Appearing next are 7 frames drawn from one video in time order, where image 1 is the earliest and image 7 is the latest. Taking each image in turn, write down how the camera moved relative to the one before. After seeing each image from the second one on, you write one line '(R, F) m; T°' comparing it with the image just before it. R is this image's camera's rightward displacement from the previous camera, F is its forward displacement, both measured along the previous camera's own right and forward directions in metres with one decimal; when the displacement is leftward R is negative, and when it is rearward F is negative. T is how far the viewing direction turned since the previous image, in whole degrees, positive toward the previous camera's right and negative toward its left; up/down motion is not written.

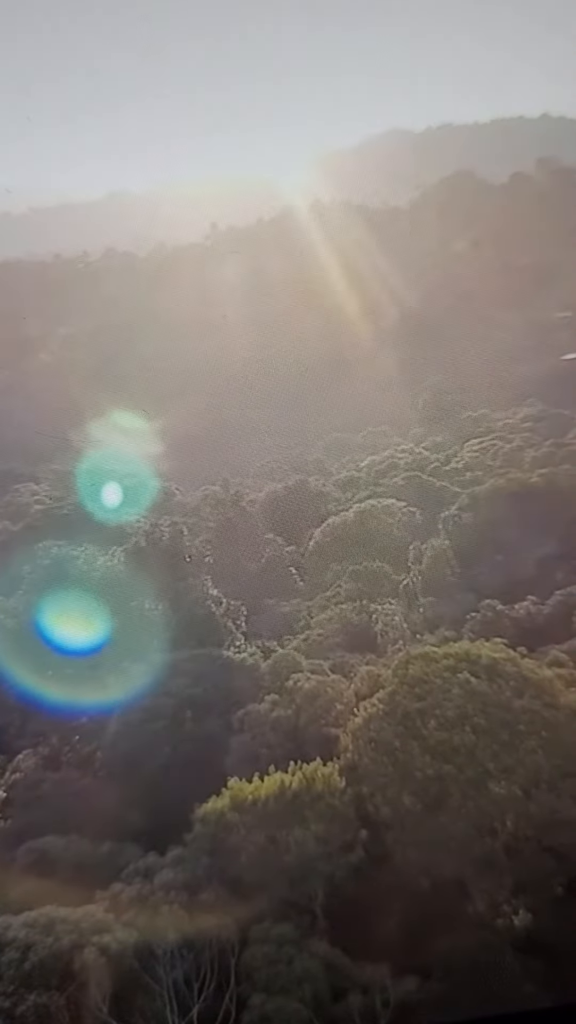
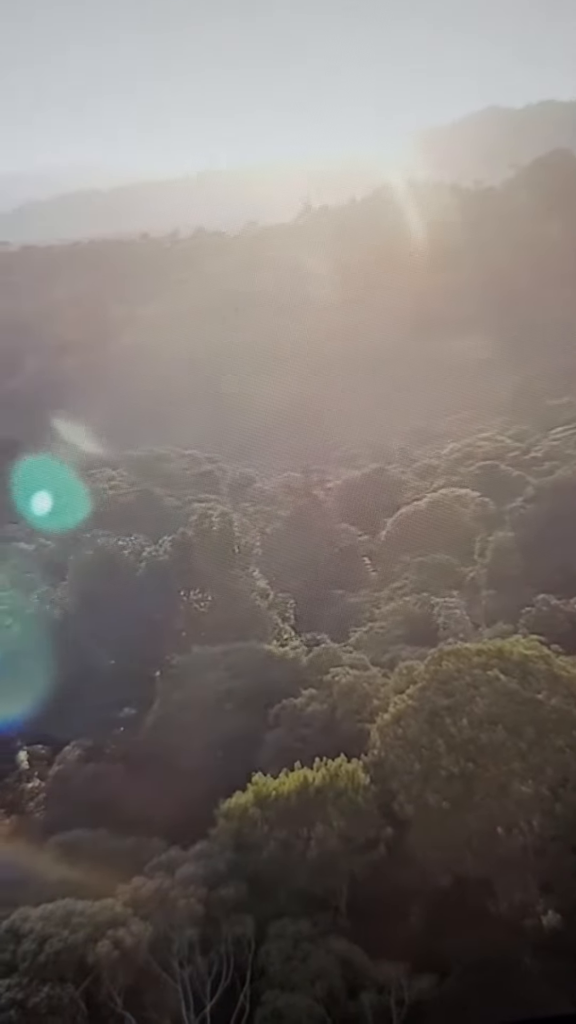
(+0.5, +0.1) m; -4°
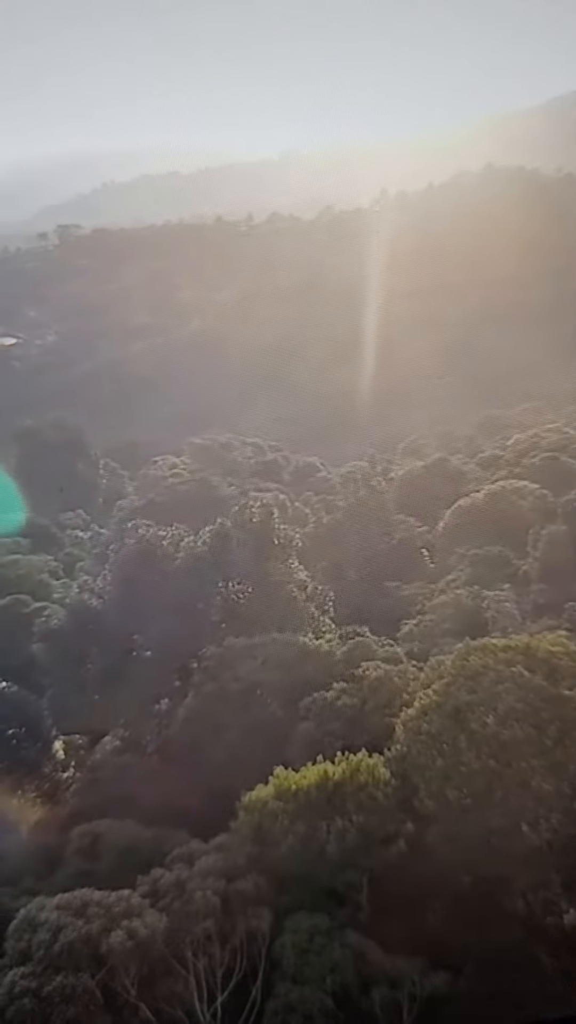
(+0.4, +0.1) m; -3°
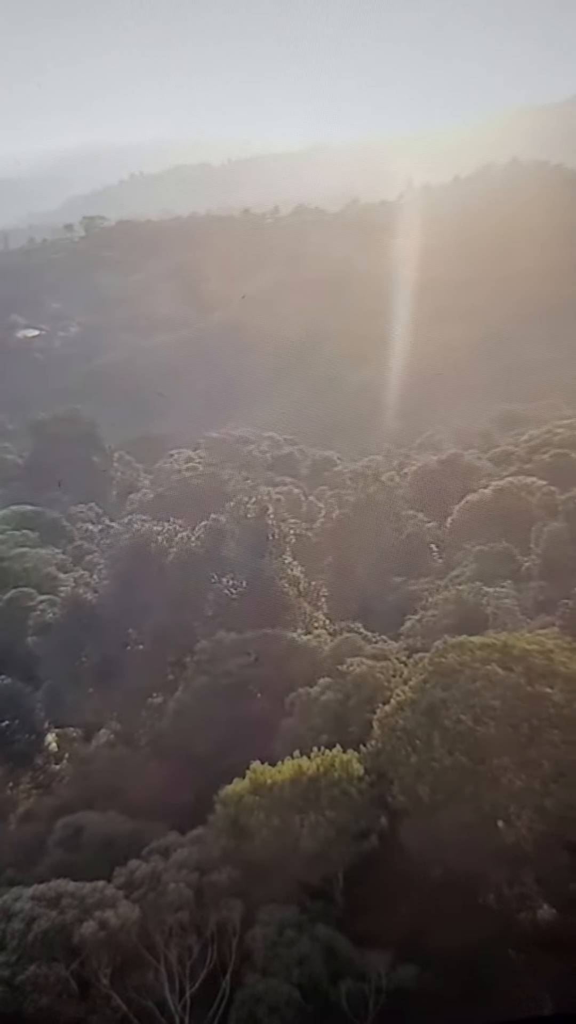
(+0.4, -0.1) m; 0°
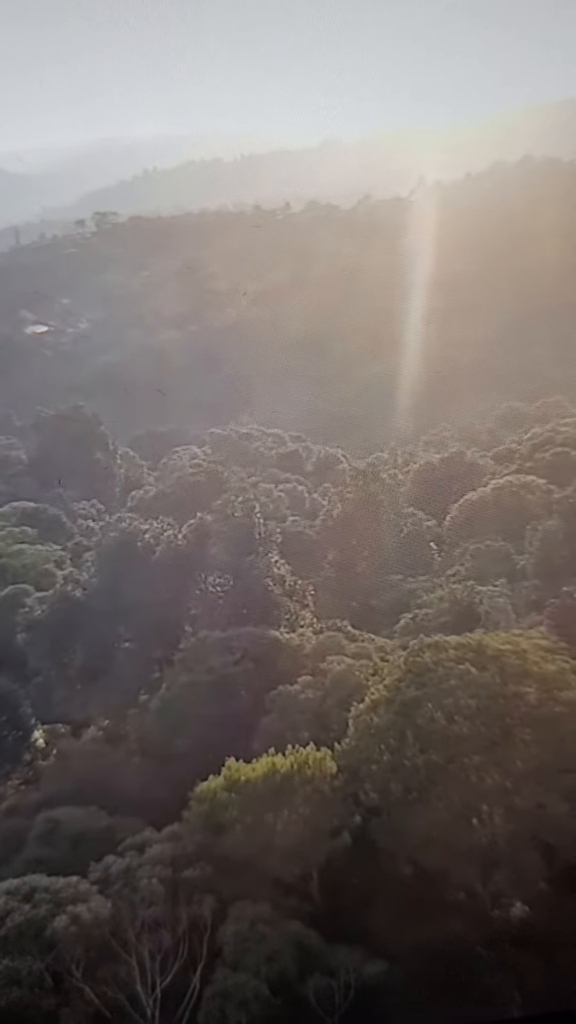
(+0.3, -0.1) m; 0°
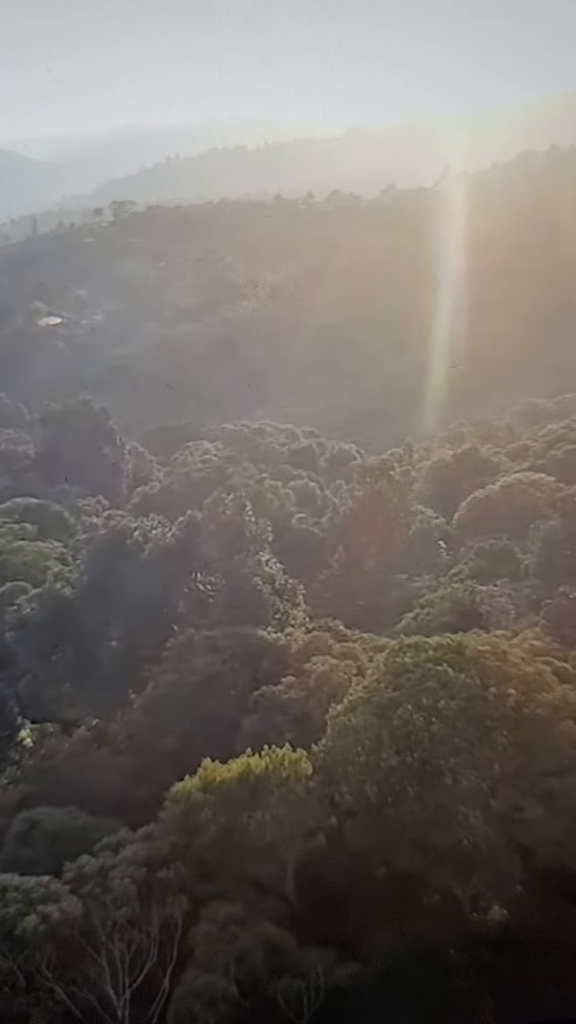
(+0.3, 0.0) m; 0°
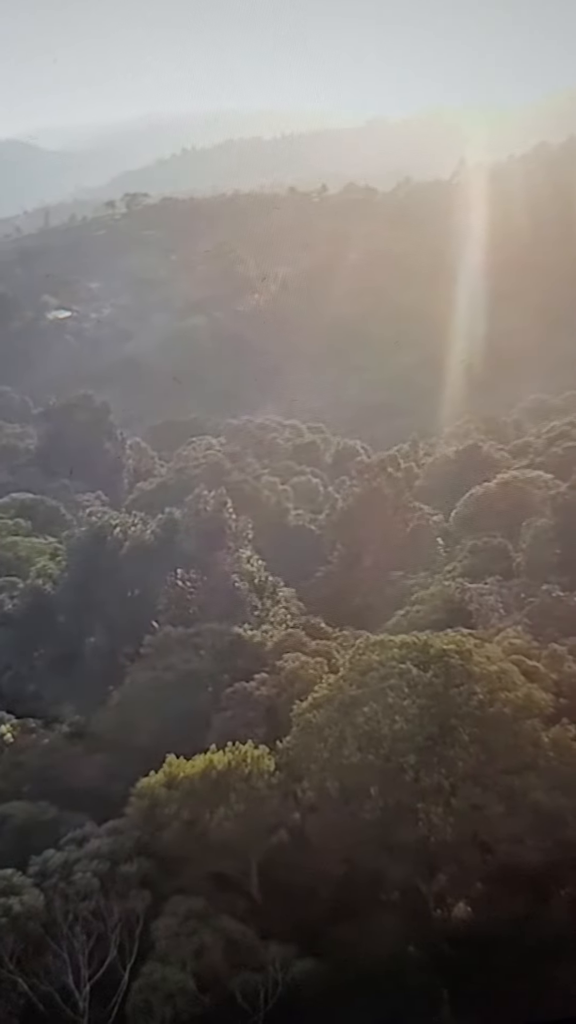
(+0.4, -0.2) m; 0°
